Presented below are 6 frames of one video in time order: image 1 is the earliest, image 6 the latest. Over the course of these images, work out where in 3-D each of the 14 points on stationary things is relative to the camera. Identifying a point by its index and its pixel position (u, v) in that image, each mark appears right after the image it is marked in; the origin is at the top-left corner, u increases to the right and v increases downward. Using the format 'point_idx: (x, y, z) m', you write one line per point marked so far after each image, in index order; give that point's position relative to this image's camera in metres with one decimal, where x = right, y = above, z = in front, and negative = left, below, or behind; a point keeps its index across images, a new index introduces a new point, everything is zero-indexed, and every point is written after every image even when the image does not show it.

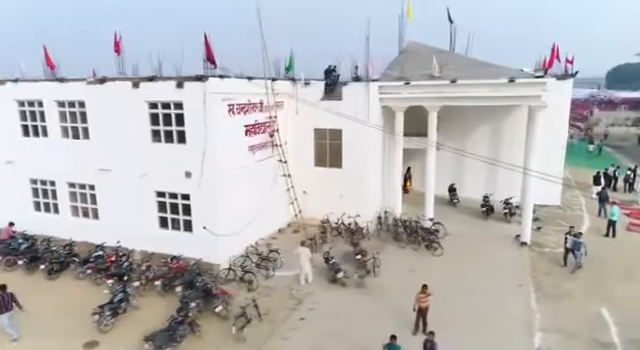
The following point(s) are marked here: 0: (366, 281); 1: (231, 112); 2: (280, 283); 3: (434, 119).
0: (+1.4, -3.2, +13.8) m
1: (-2.8, +2.0, +14.3) m
2: (-1.2, -3.2, +13.8) m
3: (+4.4, +2.1, +17.8) m
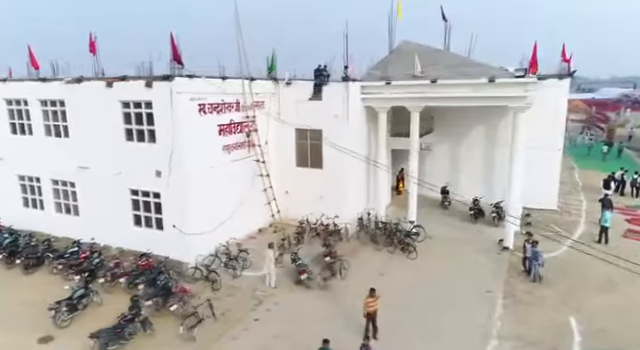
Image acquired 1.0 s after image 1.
0: (+0.3, -3.2, +13.7) m
1: (-3.8, +2.0, +14.4) m
2: (-2.3, -3.2, +13.8) m
3: (+3.6, +2.1, +17.4) m
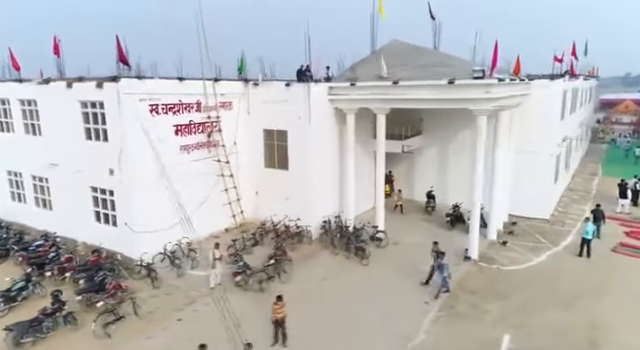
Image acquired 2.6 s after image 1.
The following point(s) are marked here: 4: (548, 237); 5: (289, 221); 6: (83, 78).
0: (-1.5, -3.3, +13.5) m
1: (-5.4, +2.0, +14.7) m
2: (-4.1, -3.3, +13.9) m
3: (+2.3, +1.9, +16.9) m
4: (+9.2, -2.5, +18.4) m
5: (-1.2, -1.8, +17.9) m
6: (-7.6, +3.1, +14.7) m
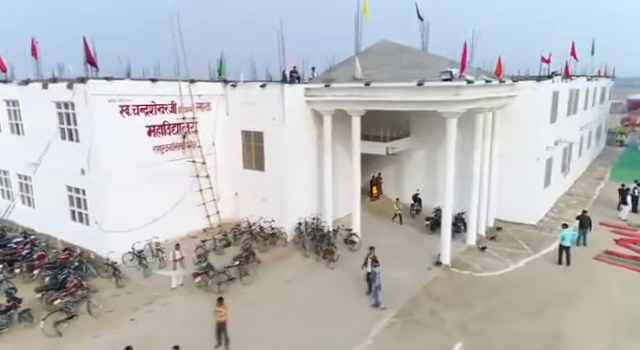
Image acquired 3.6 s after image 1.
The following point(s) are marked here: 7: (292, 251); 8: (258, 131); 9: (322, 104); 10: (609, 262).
0: (-2.7, -3.4, +13.5) m
1: (-6.4, +2.0, +14.9) m
2: (-5.2, -3.3, +14.0) m
3: (+1.4, +1.9, +16.7) m
4: (+8.3, -2.7, +17.9) m
5: (-2.1, -1.8, +17.9) m
6: (-8.6, +3.1, +15.0) m
7: (-1.0, -2.8, +16.6) m
8: (-2.4, +1.7, +17.5) m
9: (+0.1, +2.6, +17.0) m
10: (+10.2, -3.1, +16.1) m
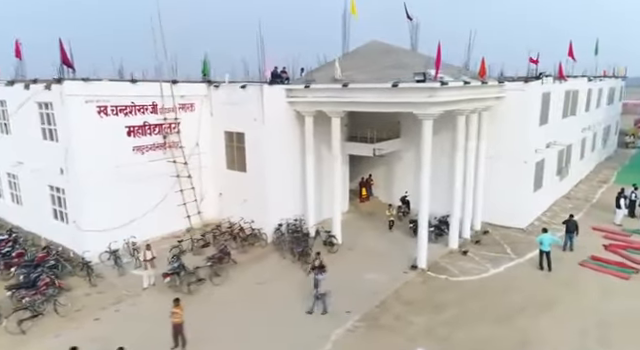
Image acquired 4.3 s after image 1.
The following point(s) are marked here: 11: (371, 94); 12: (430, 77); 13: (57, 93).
0: (-3.6, -3.4, +13.6) m
1: (-7.2, +2.0, +15.0) m
2: (-6.1, -3.3, +14.2) m
3: (+0.6, +1.8, +16.6) m
4: (+7.5, -2.8, +17.6) m
5: (-2.9, -1.9, +17.9) m
6: (-9.4, +3.2, +15.2) m
7: (-1.8, -2.8, +16.6) m
8: (-3.1, +1.7, +17.5) m
9: (-0.6, +2.6, +16.9) m
10: (+9.4, -3.2, +15.7) m
11: (+1.7, +2.6, +15.0) m
12: (+3.5, +3.1, +14.4) m
13: (-8.2, +2.6, +14.3) m
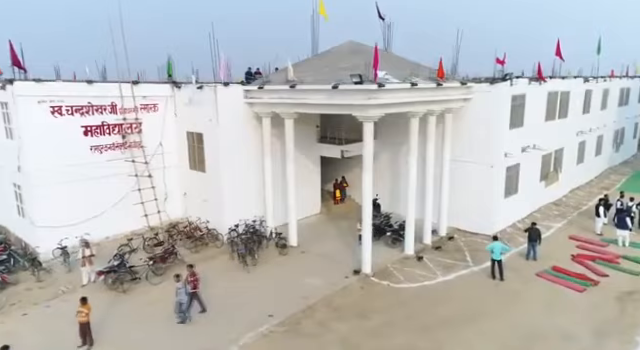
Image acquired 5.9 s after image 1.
0: (-5.5, -3.4, +13.7) m
1: (-9.0, +2.1, +15.4) m
2: (-8.0, -3.2, +14.5) m
3: (-1.1, +1.7, +16.5) m
4: (+5.8, -3.0, +17.0) m
5: (-4.5, -1.9, +18.0) m
6: (-11.1, +3.3, +15.8) m
7: (-3.5, -2.8, +16.6) m
8: (-4.7, +1.7, +17.7) m
9: (-2.3, +2.5, +16.9) m
10: (+7.6, -3.4, +15.0) m
11: (-0.1, +2.6, +14.9) m
12: (+1.7, +3.0, +14.1) m
13: (-10.0, +2.6, +14.8) m
